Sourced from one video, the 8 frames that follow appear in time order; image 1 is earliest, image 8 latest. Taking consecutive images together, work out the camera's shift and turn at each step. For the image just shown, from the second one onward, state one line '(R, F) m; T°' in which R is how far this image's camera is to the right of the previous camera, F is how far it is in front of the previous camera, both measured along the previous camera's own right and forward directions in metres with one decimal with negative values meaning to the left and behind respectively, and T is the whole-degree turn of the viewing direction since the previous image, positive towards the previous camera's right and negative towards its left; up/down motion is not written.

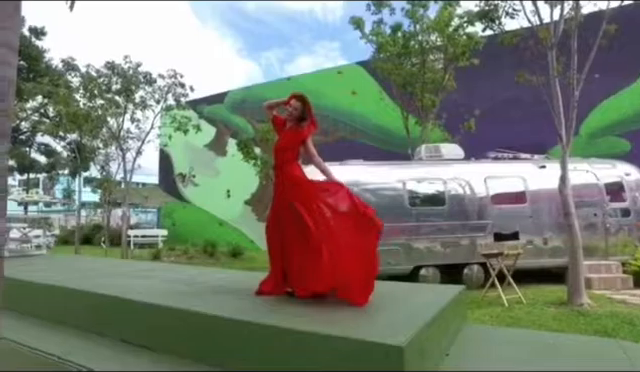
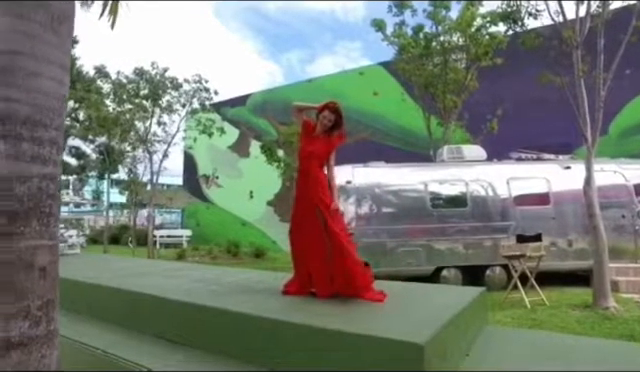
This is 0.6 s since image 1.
(0.0, -0.2) m; -3°
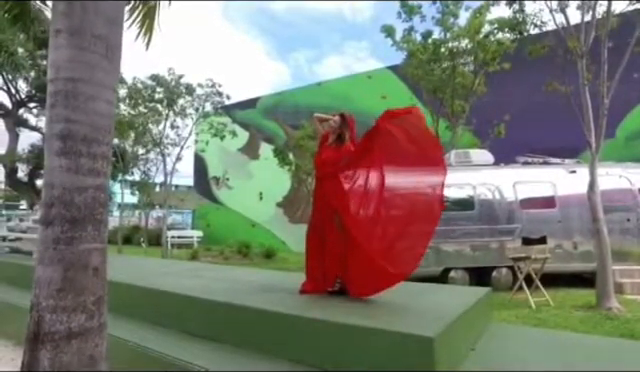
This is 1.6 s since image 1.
(-0.1, -0.3) m; -1°
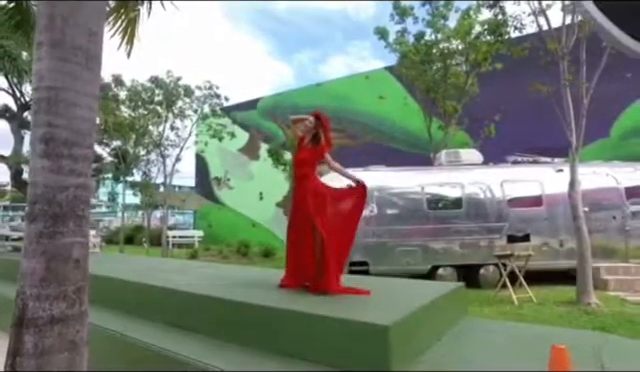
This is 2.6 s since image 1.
(+0.3, -0.2) m; -1°
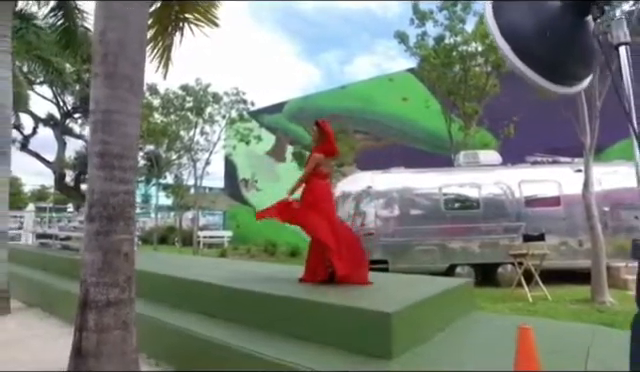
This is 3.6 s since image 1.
(+0.2, -0.5) m; -4°
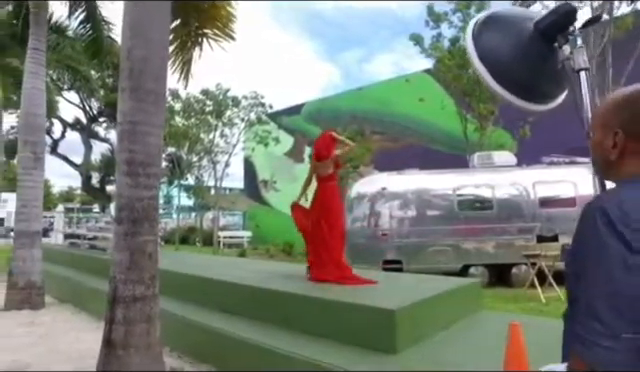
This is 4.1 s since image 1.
(+0.1, -0.3) m; -3°
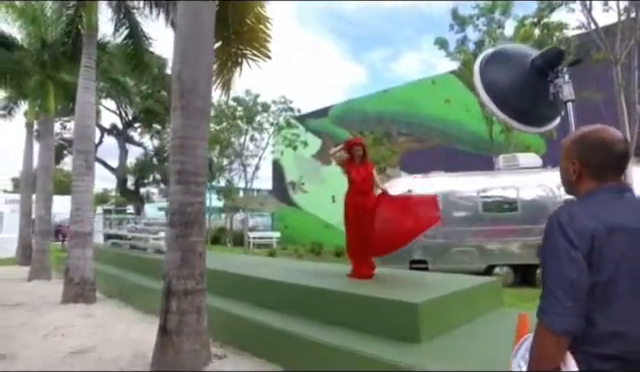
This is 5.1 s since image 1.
(0.0, -0.5) m; -4°
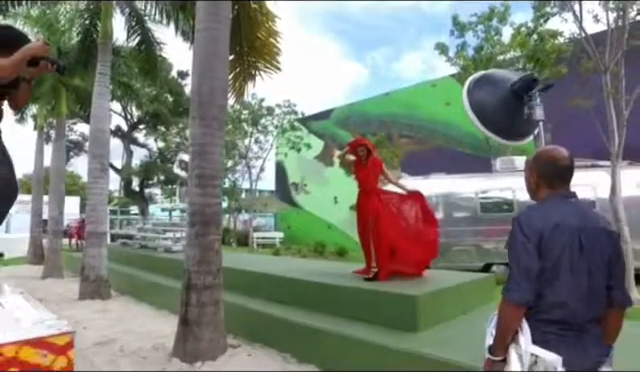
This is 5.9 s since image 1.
(-0.1, -0.5) m; 0°
